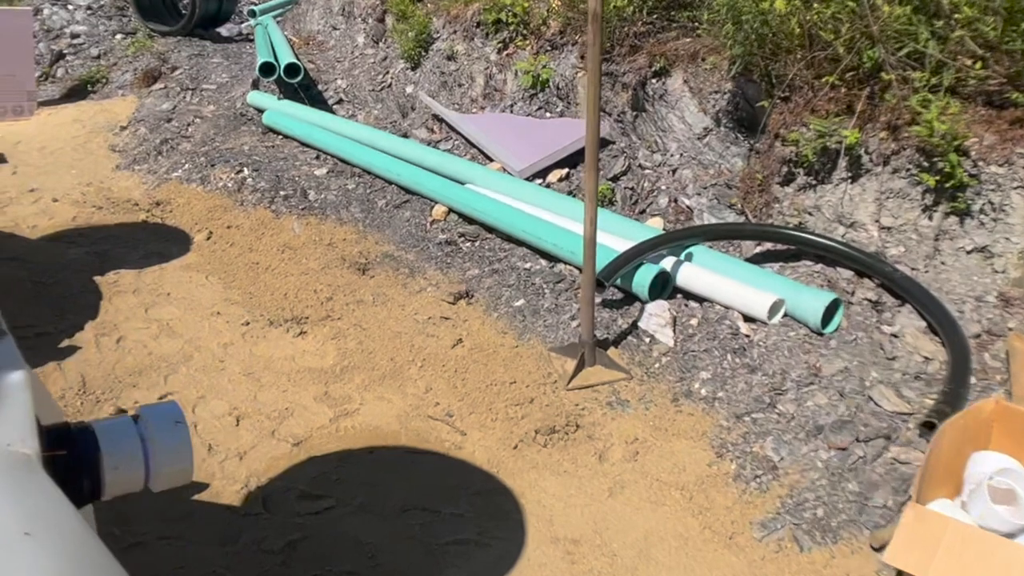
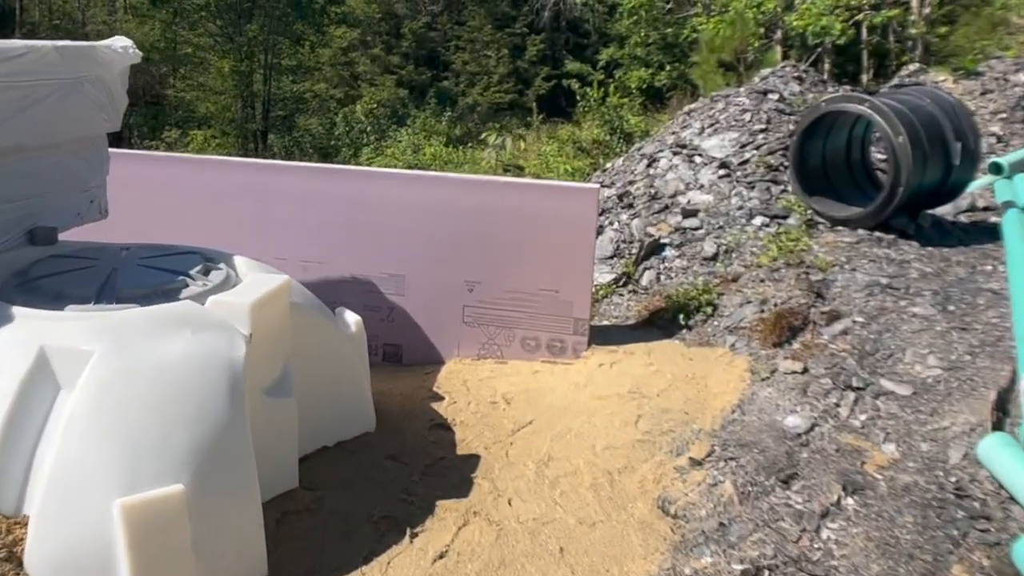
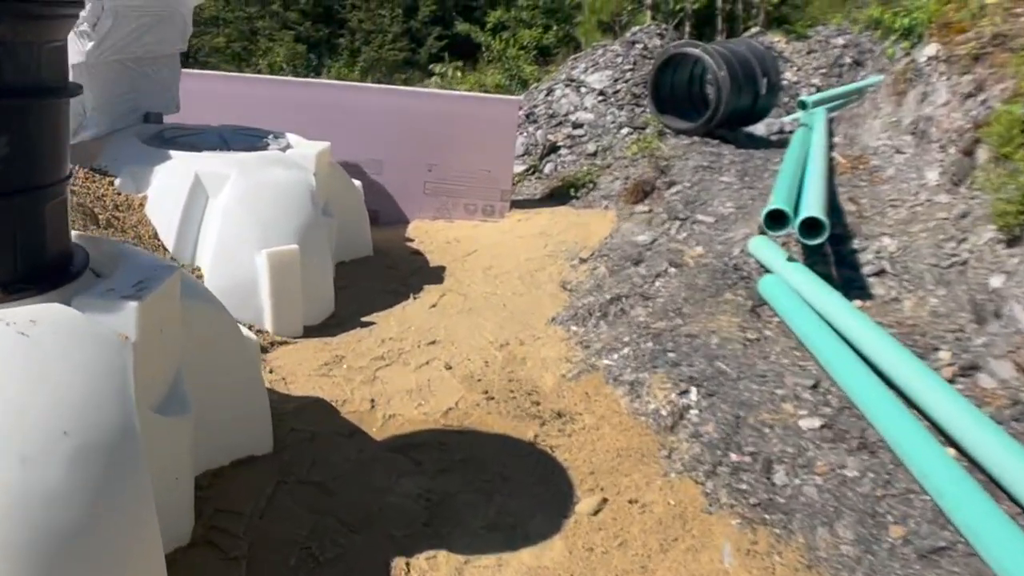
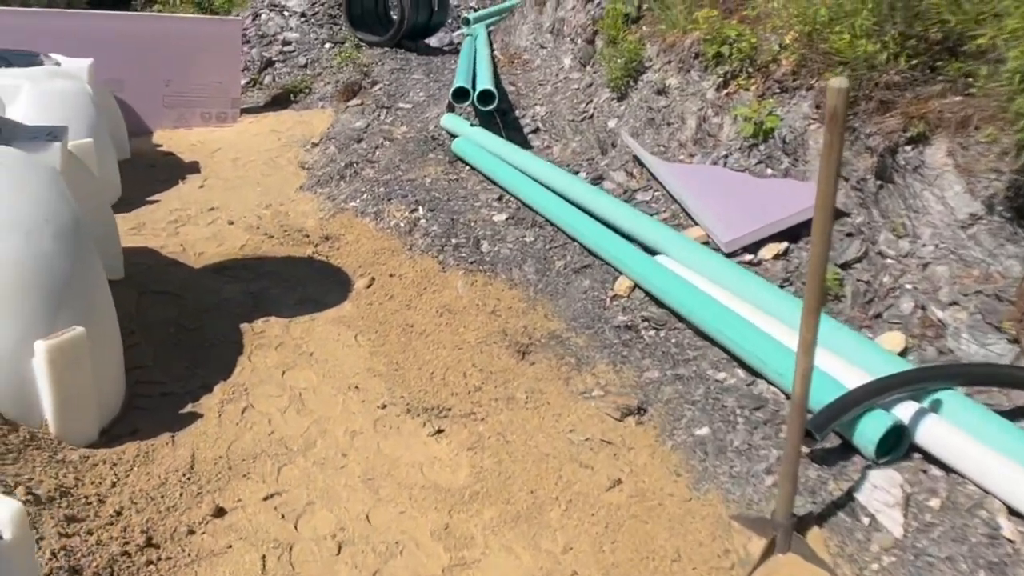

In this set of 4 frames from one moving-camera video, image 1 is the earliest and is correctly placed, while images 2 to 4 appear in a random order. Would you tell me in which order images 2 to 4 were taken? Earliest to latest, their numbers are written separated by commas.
4, 3, 2
